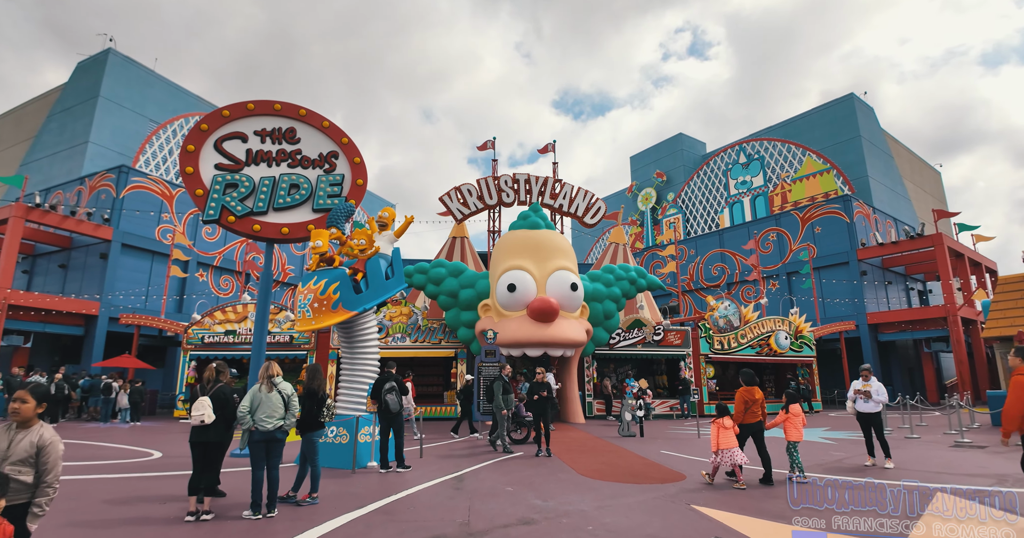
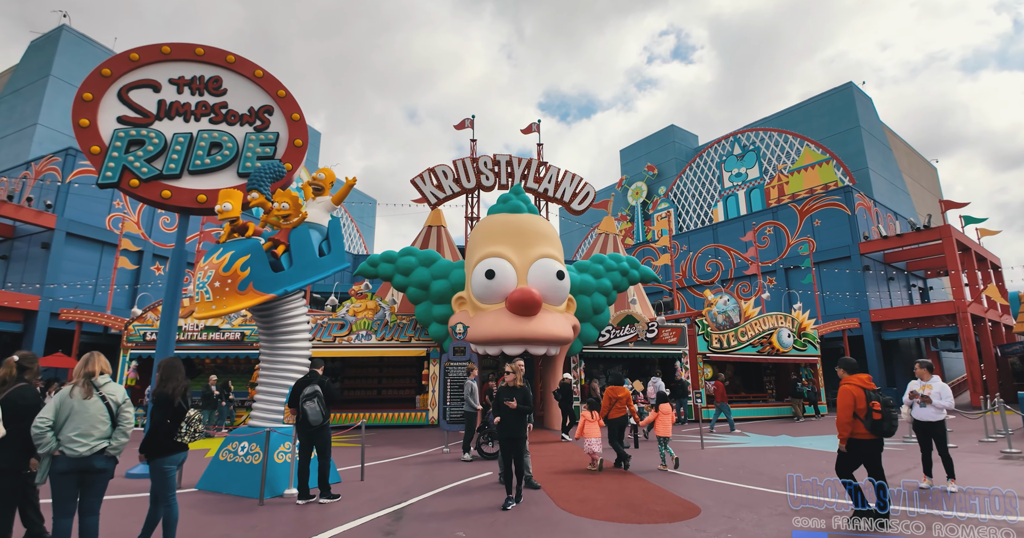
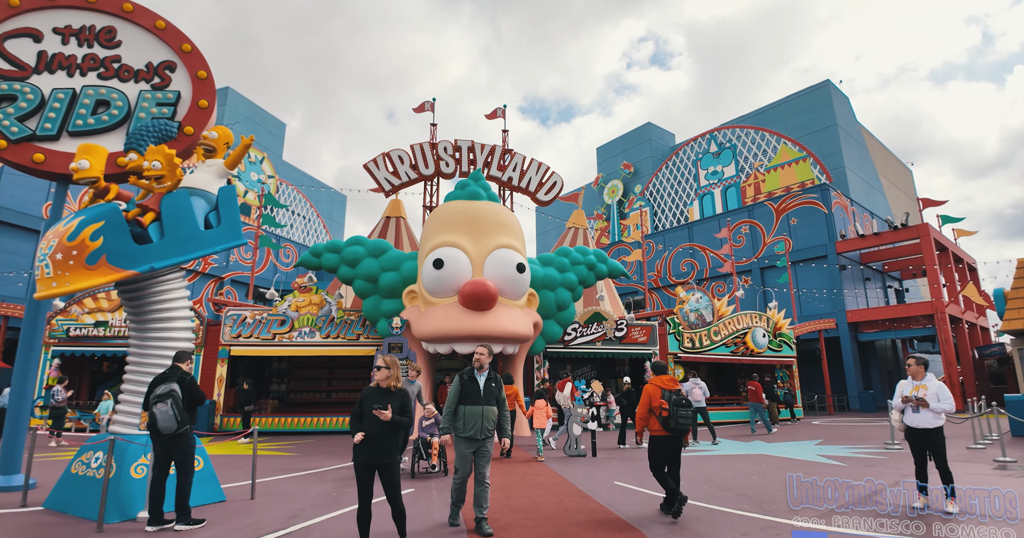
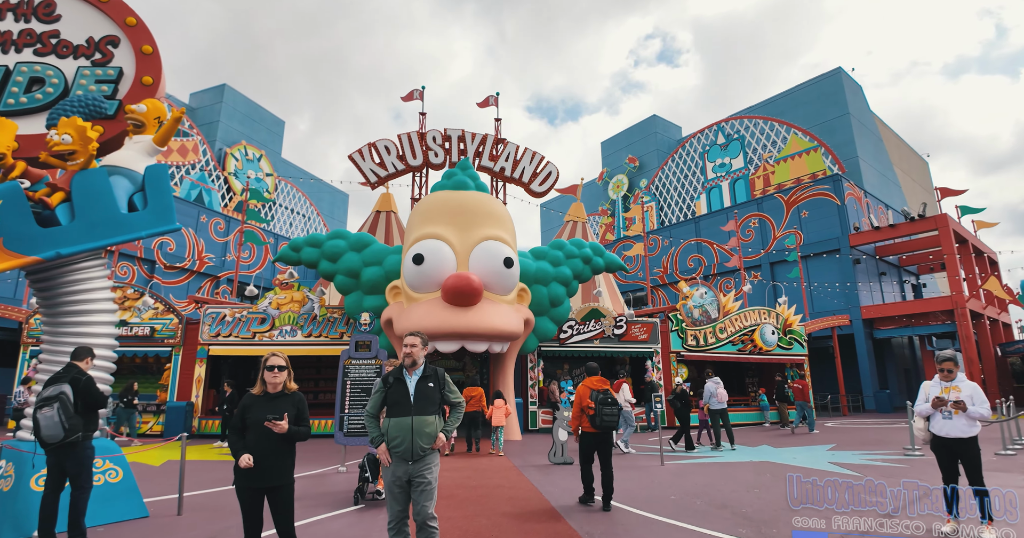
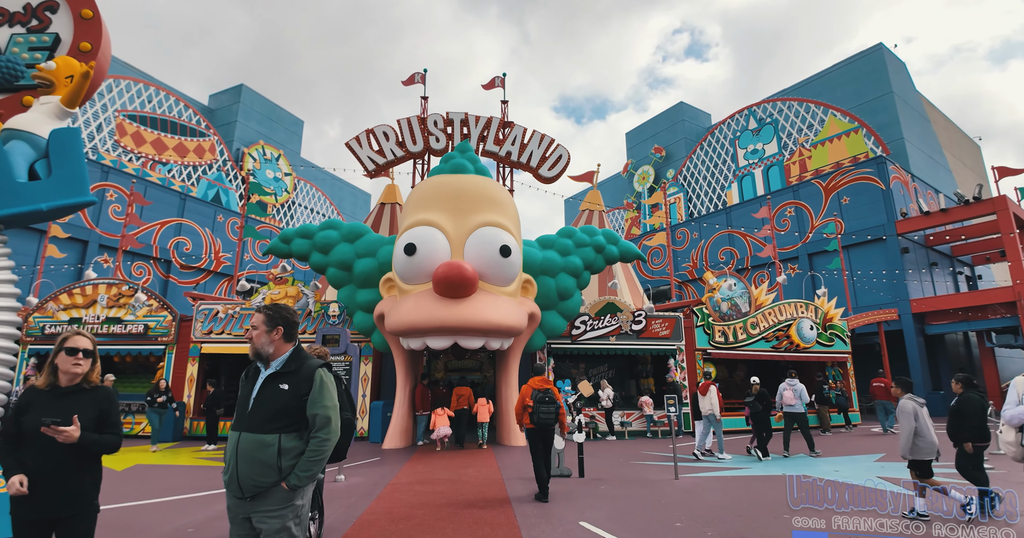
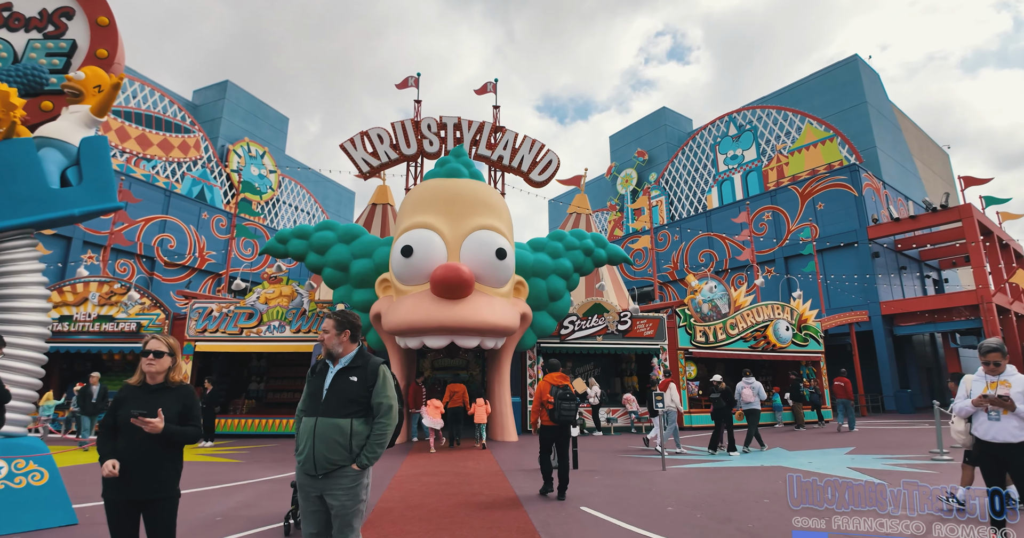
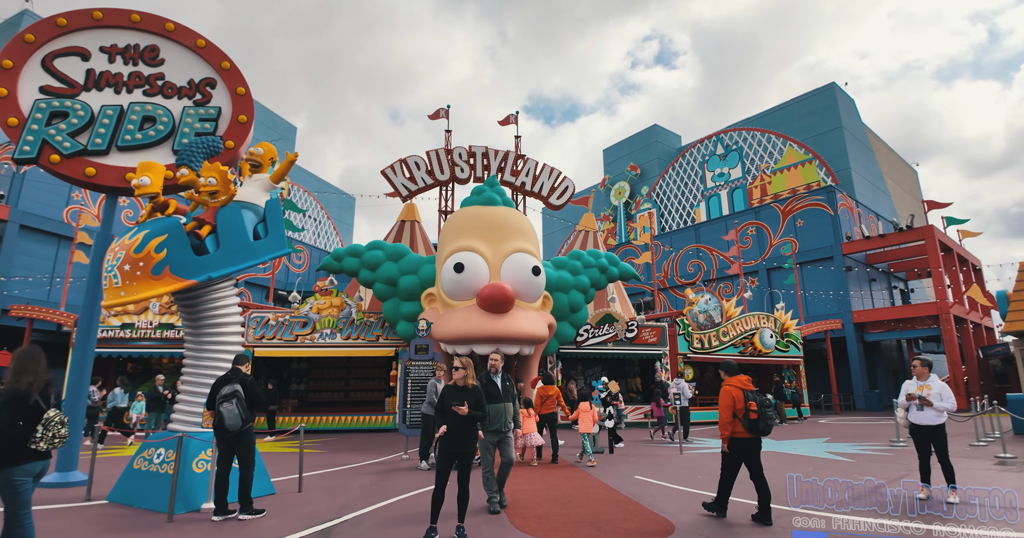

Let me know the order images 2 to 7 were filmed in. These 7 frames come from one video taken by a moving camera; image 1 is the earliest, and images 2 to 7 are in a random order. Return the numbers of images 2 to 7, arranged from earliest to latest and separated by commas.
2, 7, 3, 4, 6, 5
